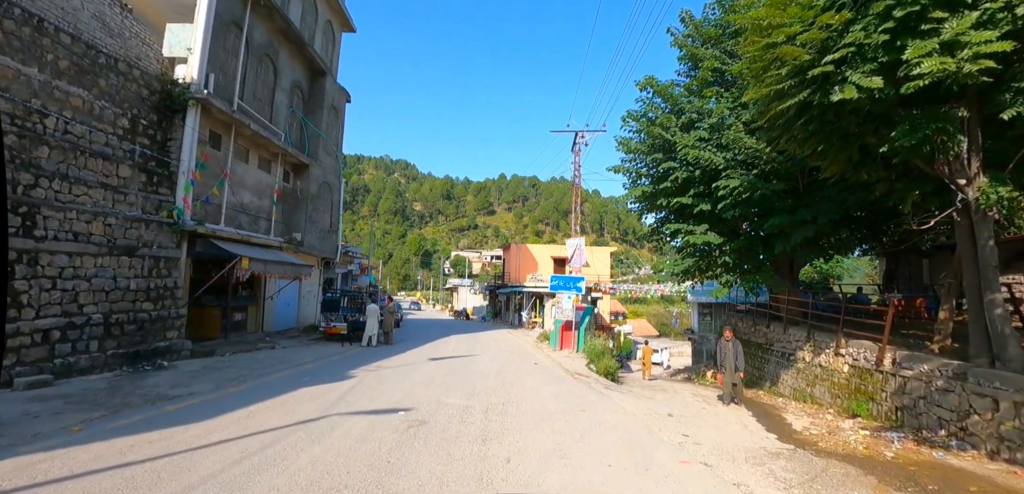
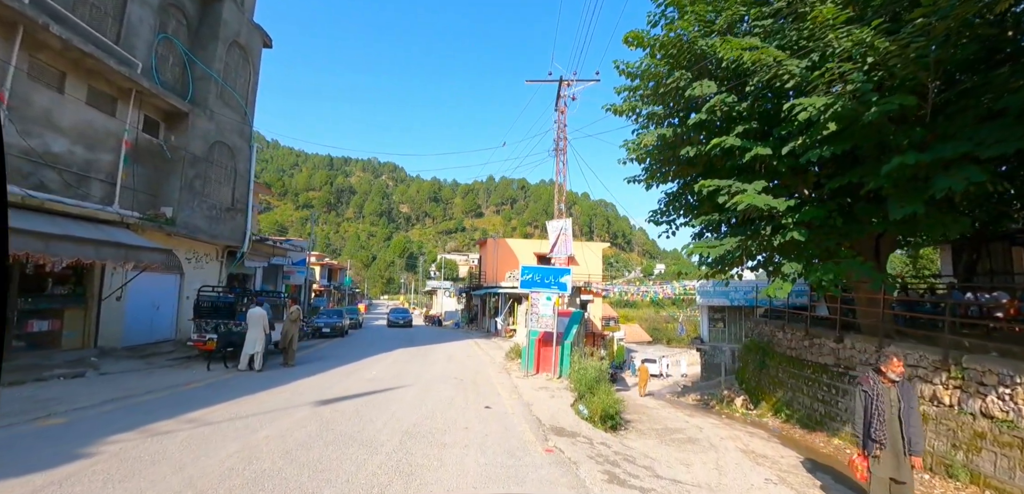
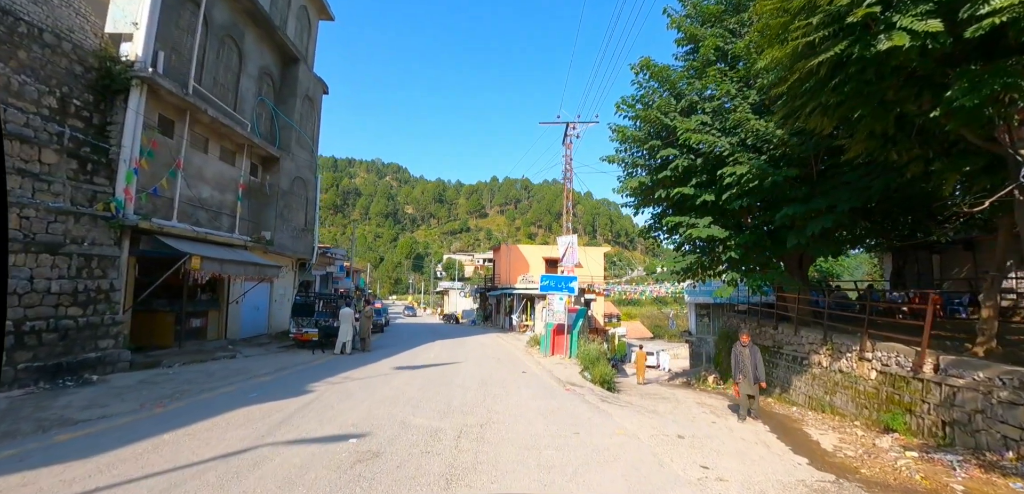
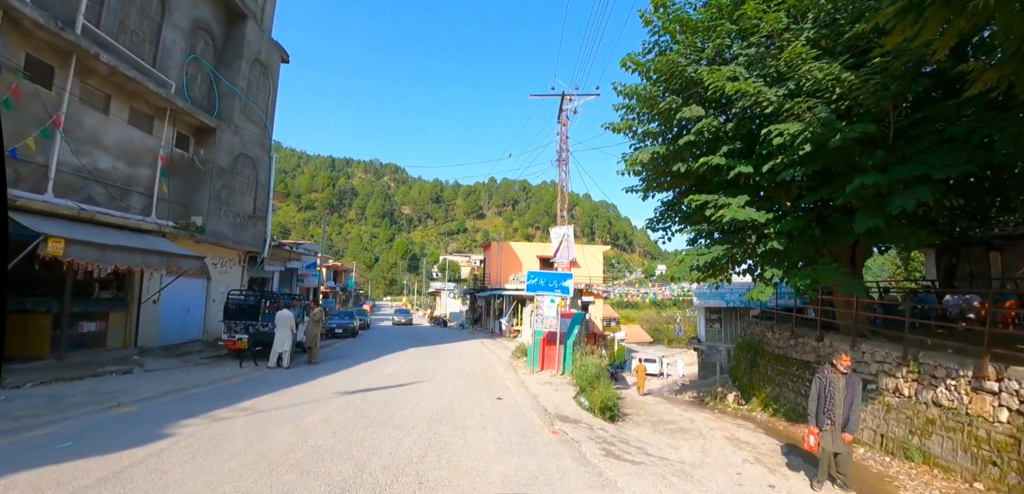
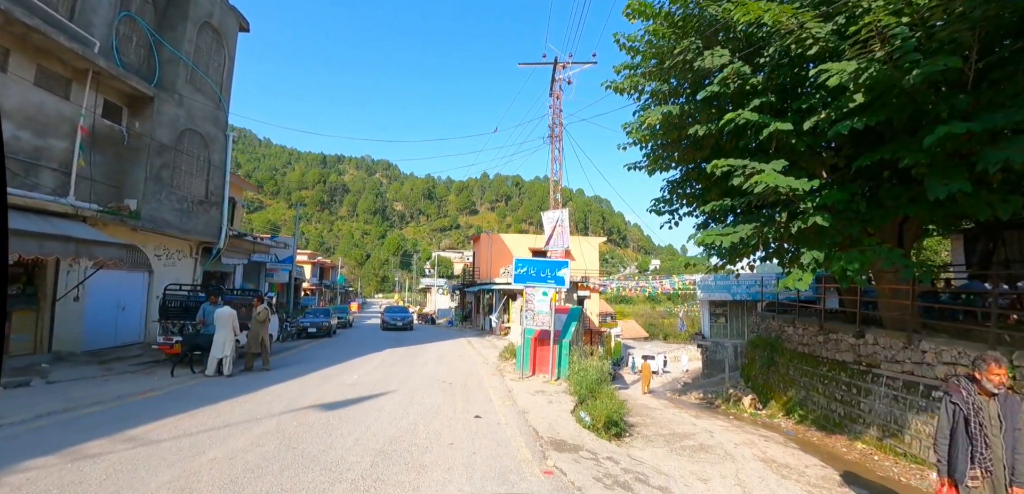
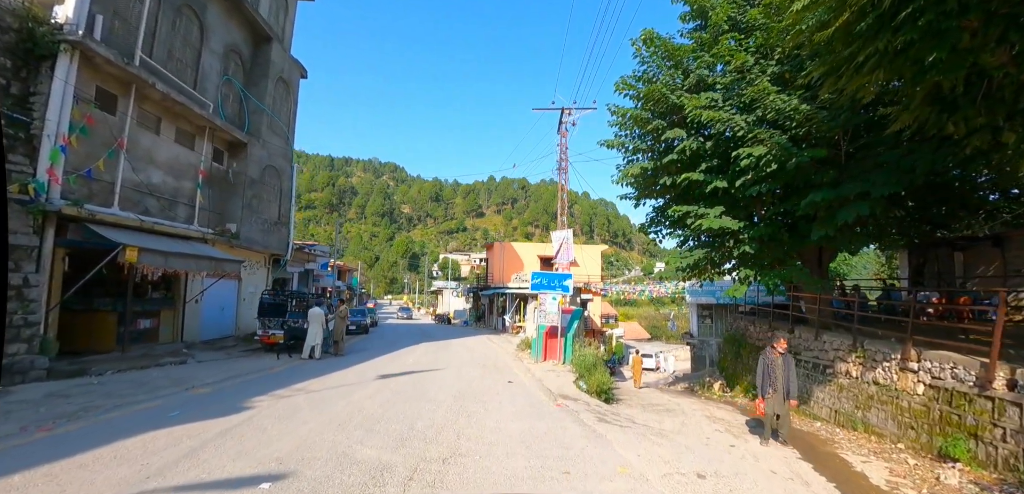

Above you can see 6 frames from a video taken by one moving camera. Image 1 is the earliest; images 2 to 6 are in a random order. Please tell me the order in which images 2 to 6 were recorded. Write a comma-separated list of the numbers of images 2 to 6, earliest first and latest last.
3, 6, 4, 2, 5
